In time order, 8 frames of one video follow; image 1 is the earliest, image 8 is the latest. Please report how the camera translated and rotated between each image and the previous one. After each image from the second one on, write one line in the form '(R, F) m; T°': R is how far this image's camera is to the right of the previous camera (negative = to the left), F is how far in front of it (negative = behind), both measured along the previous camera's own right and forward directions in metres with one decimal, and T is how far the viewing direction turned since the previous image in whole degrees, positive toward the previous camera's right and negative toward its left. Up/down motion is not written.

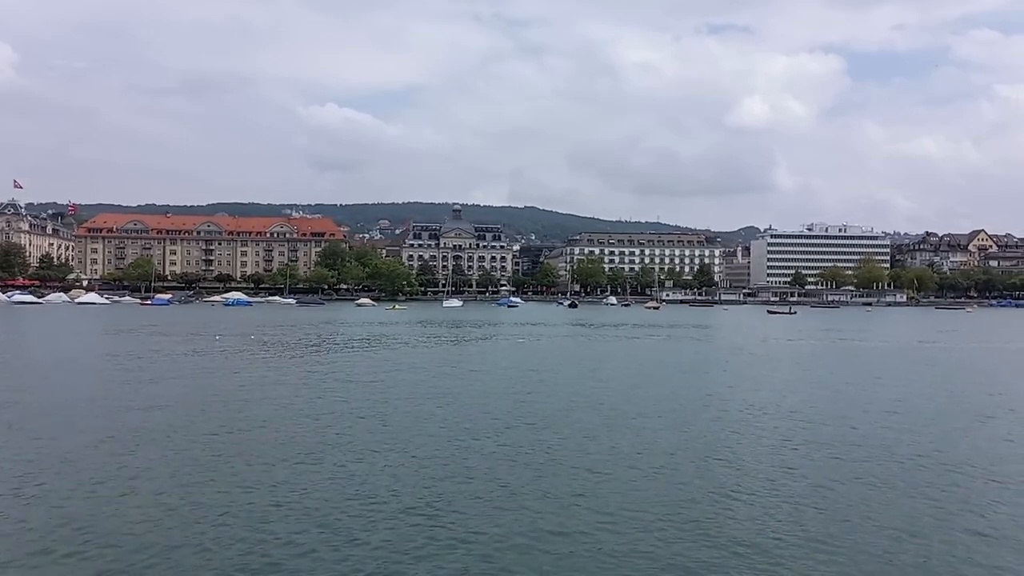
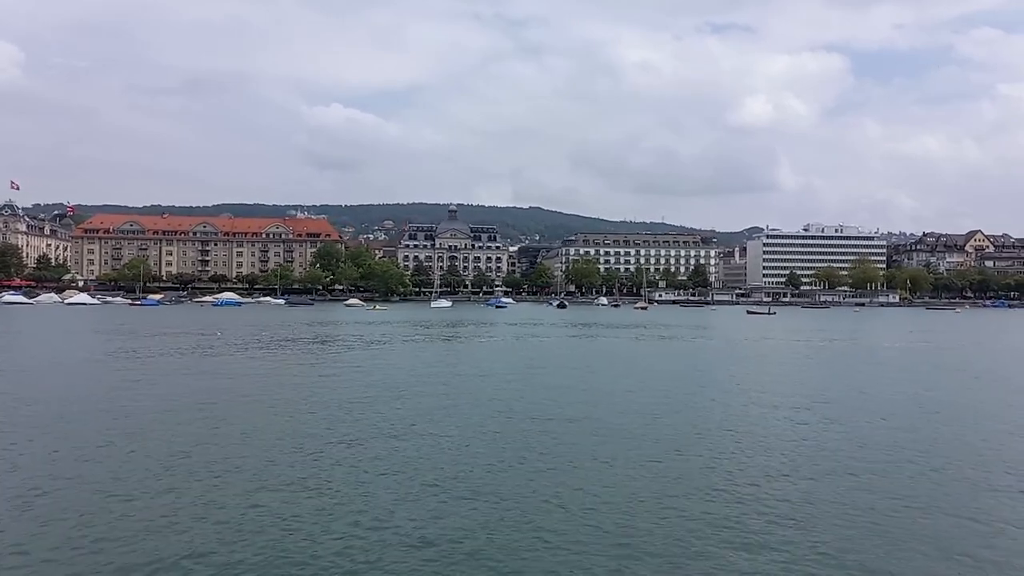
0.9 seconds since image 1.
(+1.3, -0.4) m; 0°
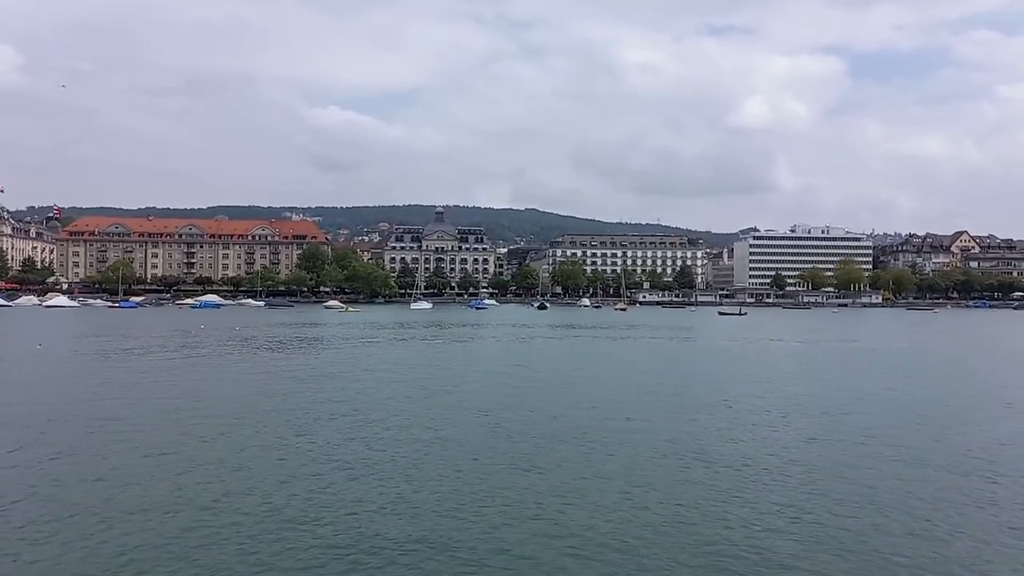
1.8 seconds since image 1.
(+1.3, -0.3) m; 0°
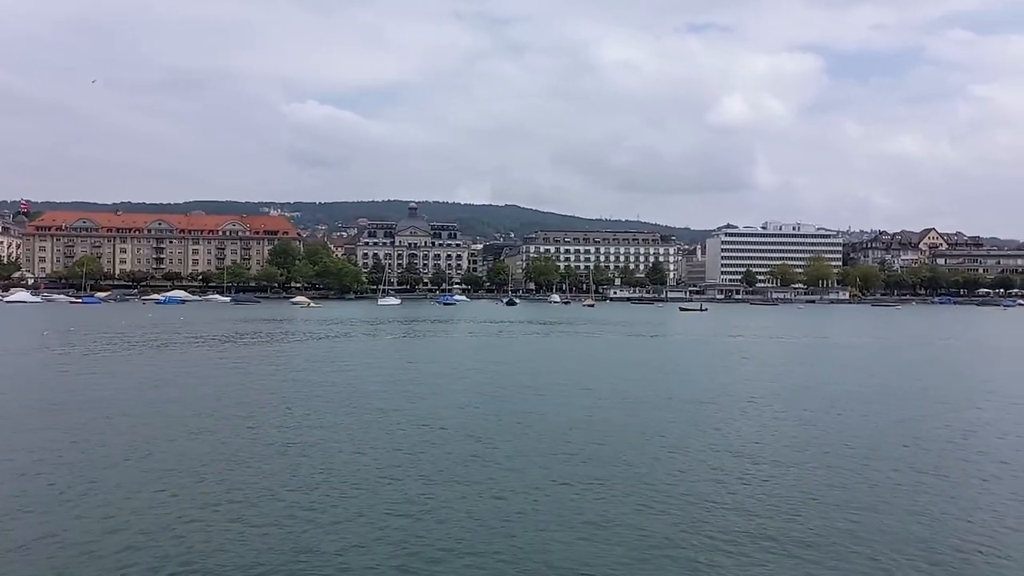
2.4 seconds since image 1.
(+0.8, -0.1) m; +1°
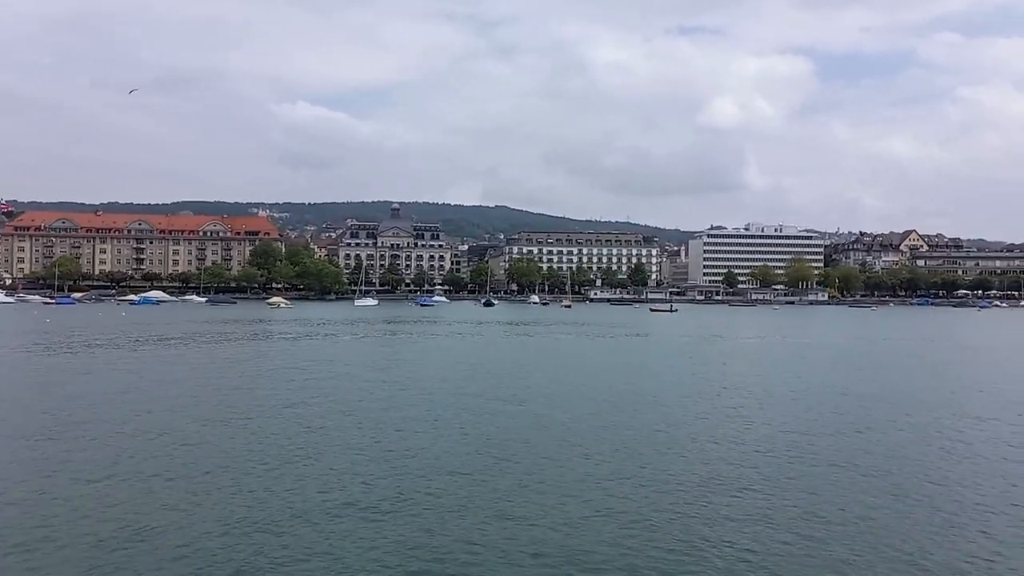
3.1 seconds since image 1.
(+1.0, -0.1) m; +1°
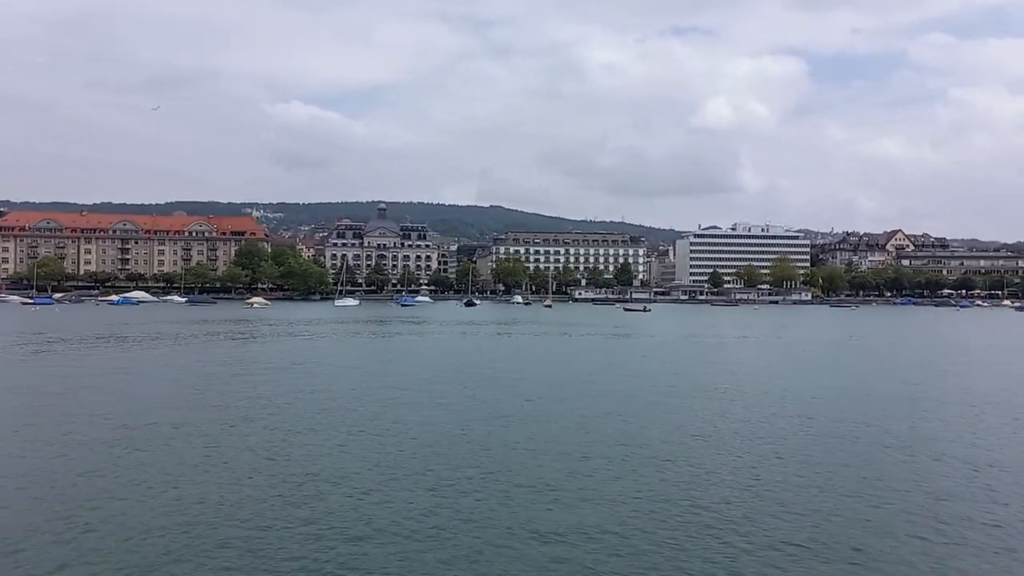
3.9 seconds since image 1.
(+1.1, -0.2) m; 0°
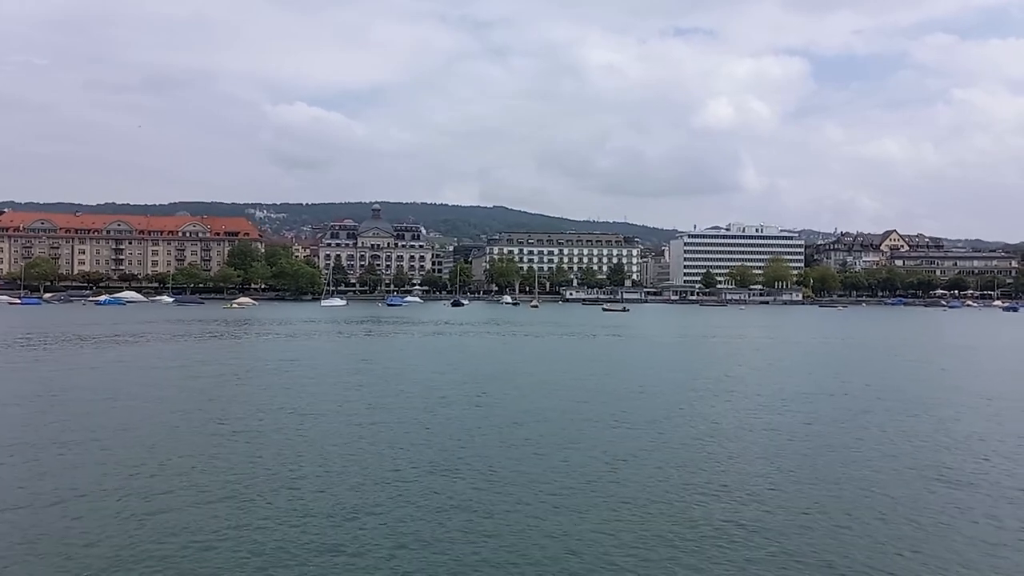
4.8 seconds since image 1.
(+1.3, -0.3) m; 0°
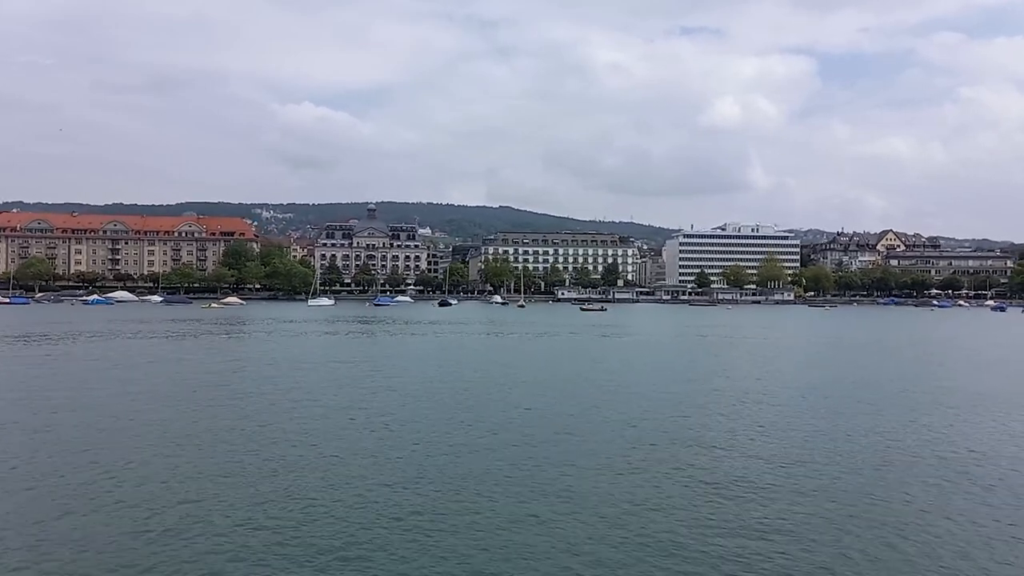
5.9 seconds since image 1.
(+1.5, -0.4) m; 0°
